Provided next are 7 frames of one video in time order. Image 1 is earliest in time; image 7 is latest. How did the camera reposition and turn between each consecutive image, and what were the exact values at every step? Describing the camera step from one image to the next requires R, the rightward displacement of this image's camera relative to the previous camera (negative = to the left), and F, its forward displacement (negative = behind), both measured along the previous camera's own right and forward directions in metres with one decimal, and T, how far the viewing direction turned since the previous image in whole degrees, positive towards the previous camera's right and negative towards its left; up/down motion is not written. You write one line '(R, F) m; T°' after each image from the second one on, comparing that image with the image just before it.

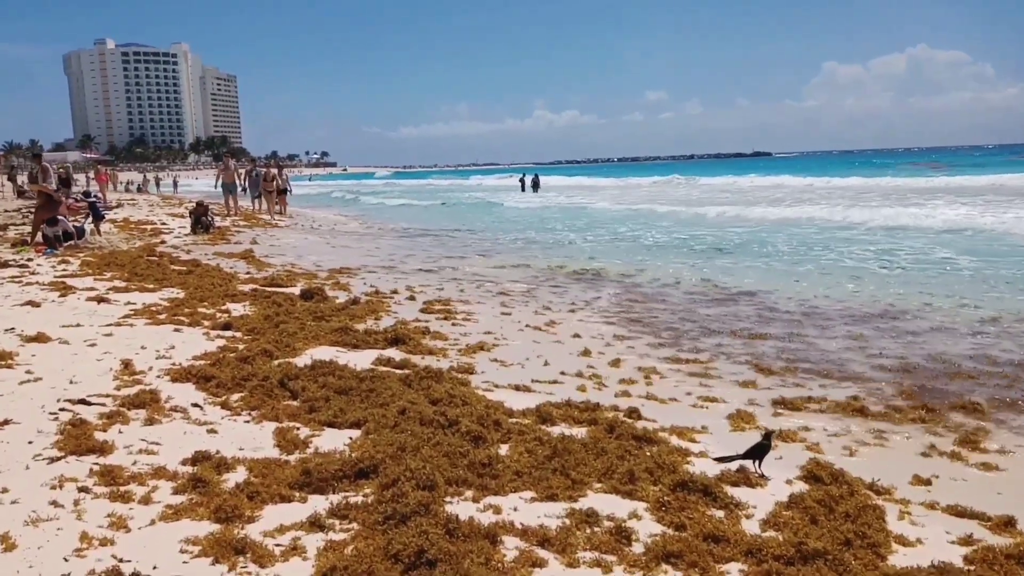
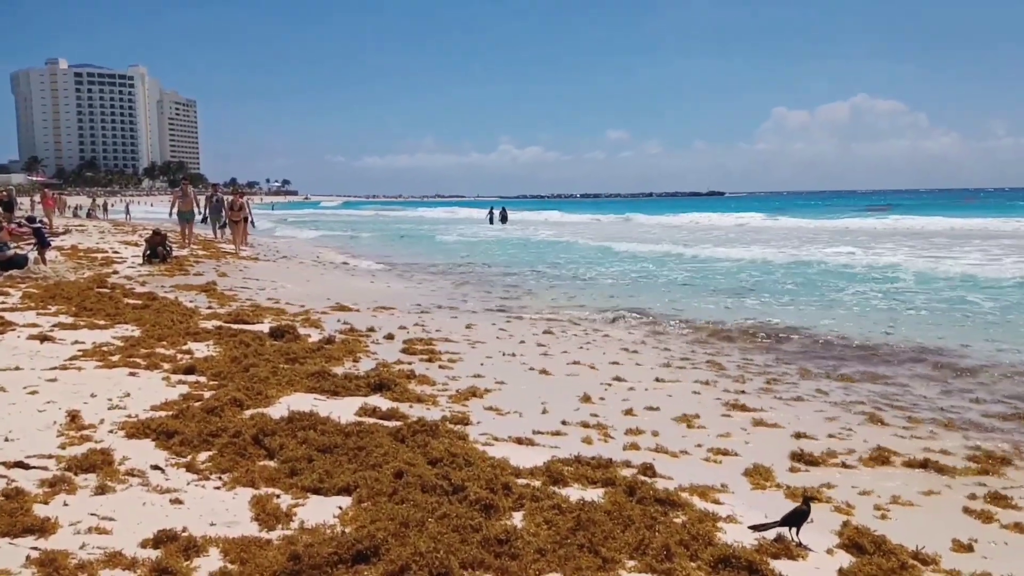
(-0.3, +0.5) m; +3°
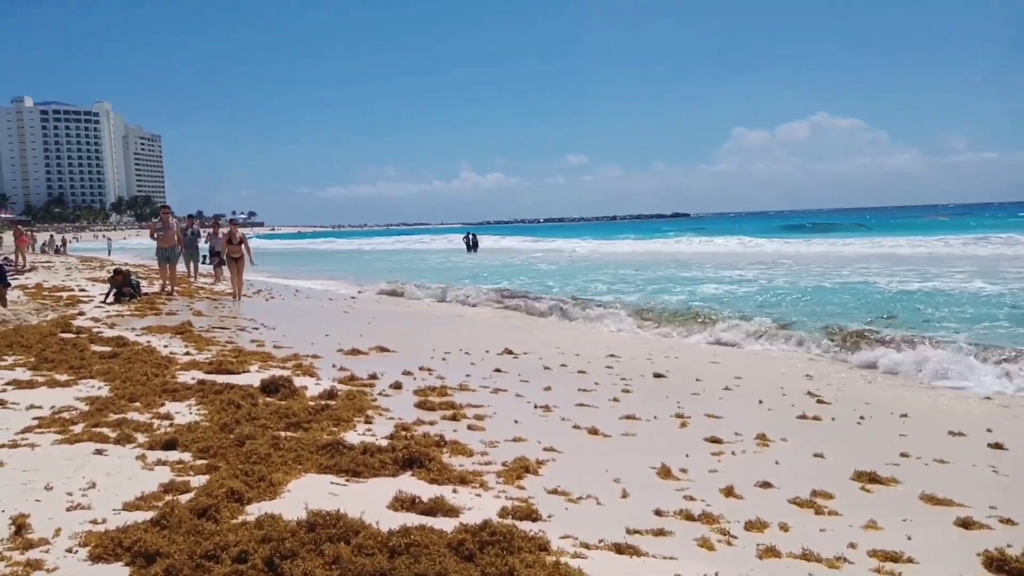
(-0.6, +1.2) m; +2°
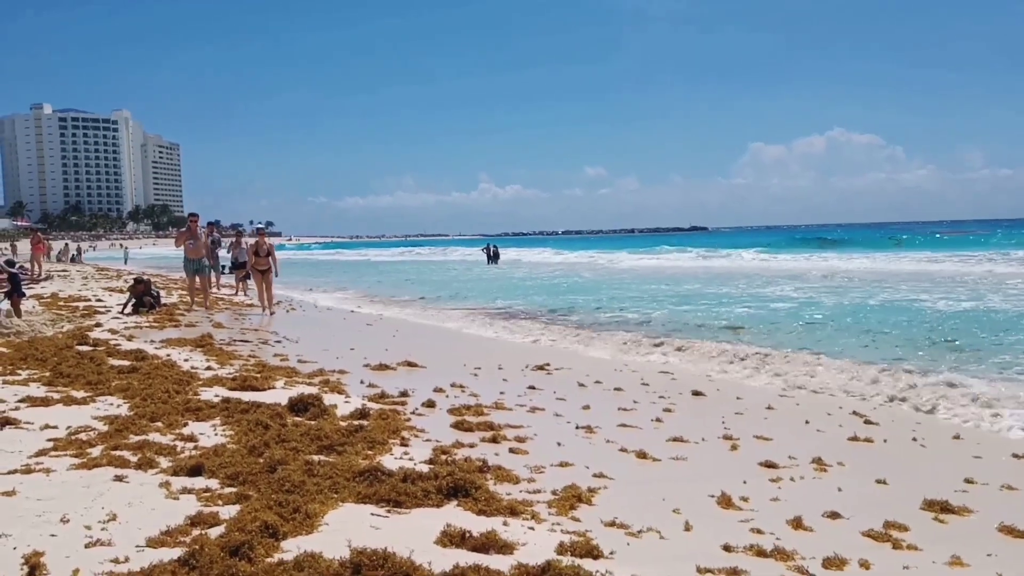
(-0.3, +0.4) m; -1°
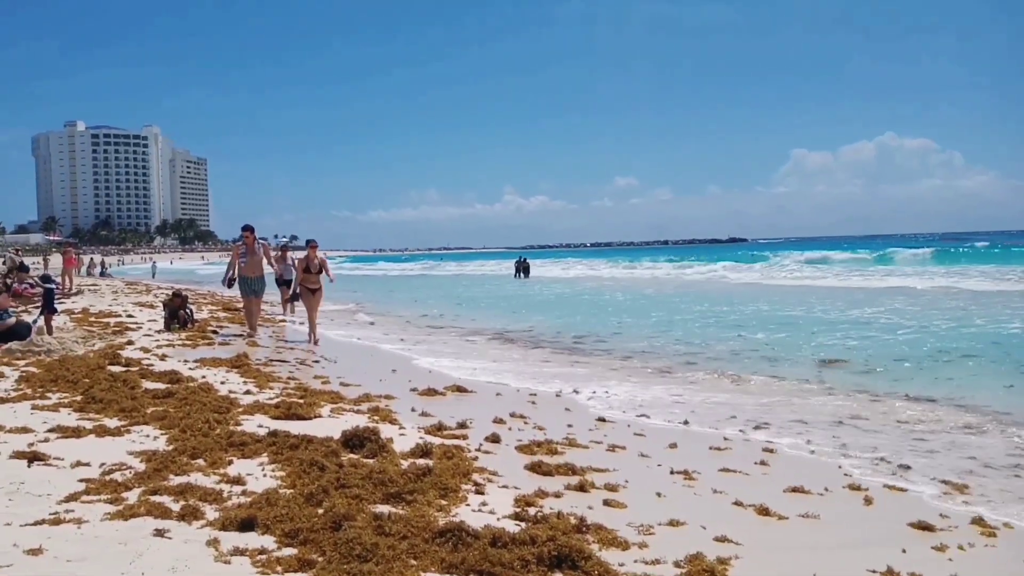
(-0.5, +0.8) m; -2°
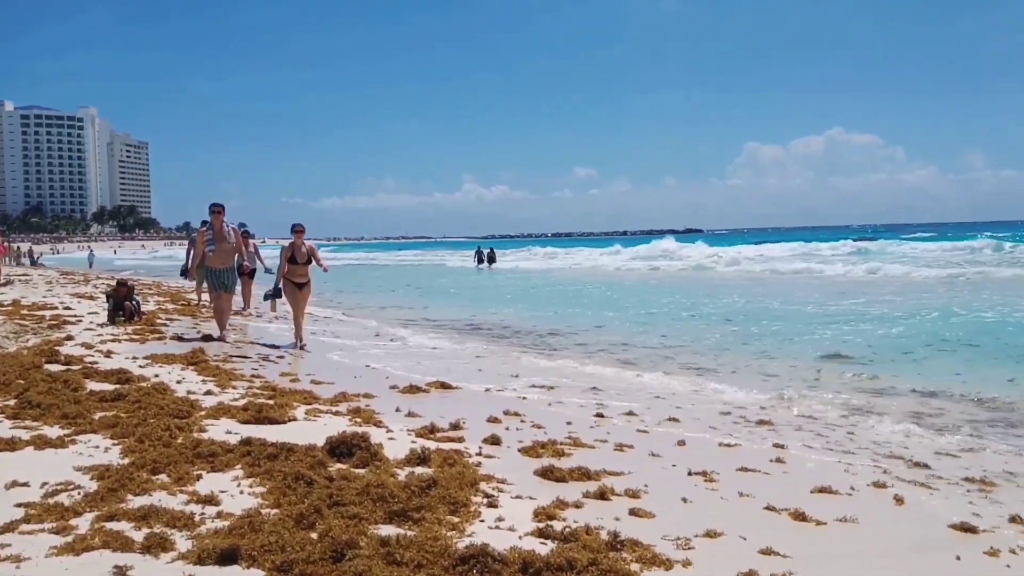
(-0.4, +0.6) m; +4°
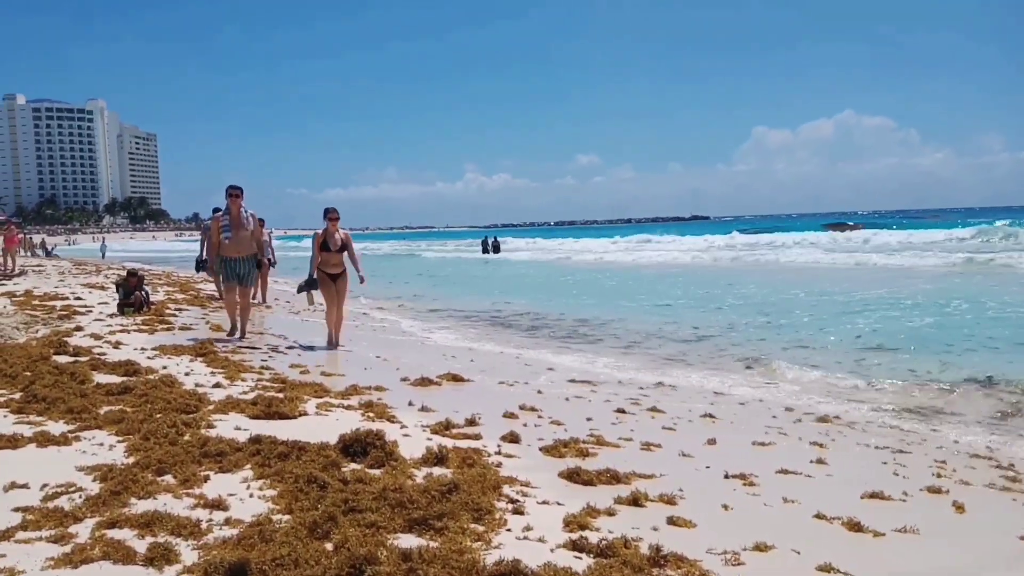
(-0.1, +0.3) m; -1°
